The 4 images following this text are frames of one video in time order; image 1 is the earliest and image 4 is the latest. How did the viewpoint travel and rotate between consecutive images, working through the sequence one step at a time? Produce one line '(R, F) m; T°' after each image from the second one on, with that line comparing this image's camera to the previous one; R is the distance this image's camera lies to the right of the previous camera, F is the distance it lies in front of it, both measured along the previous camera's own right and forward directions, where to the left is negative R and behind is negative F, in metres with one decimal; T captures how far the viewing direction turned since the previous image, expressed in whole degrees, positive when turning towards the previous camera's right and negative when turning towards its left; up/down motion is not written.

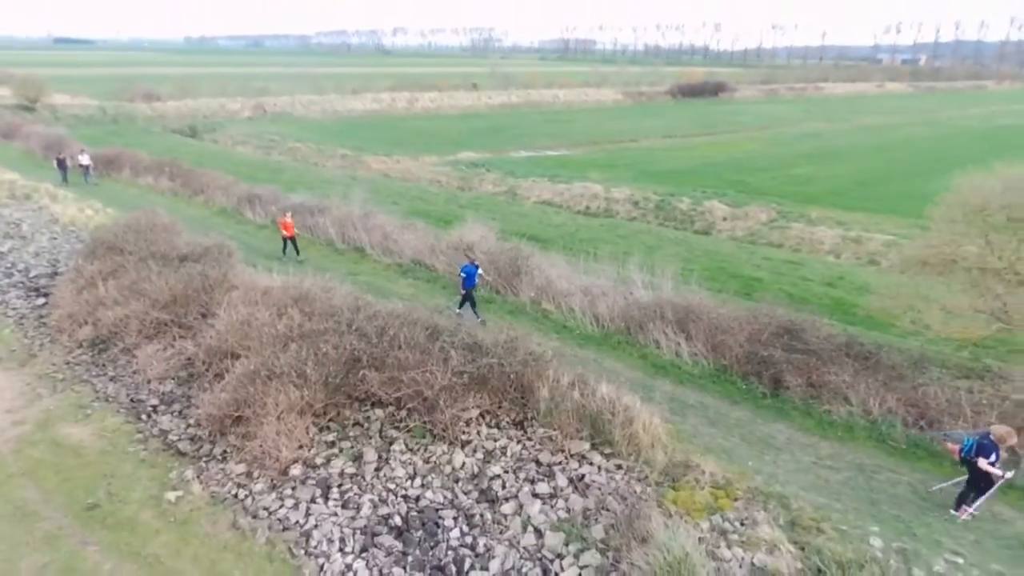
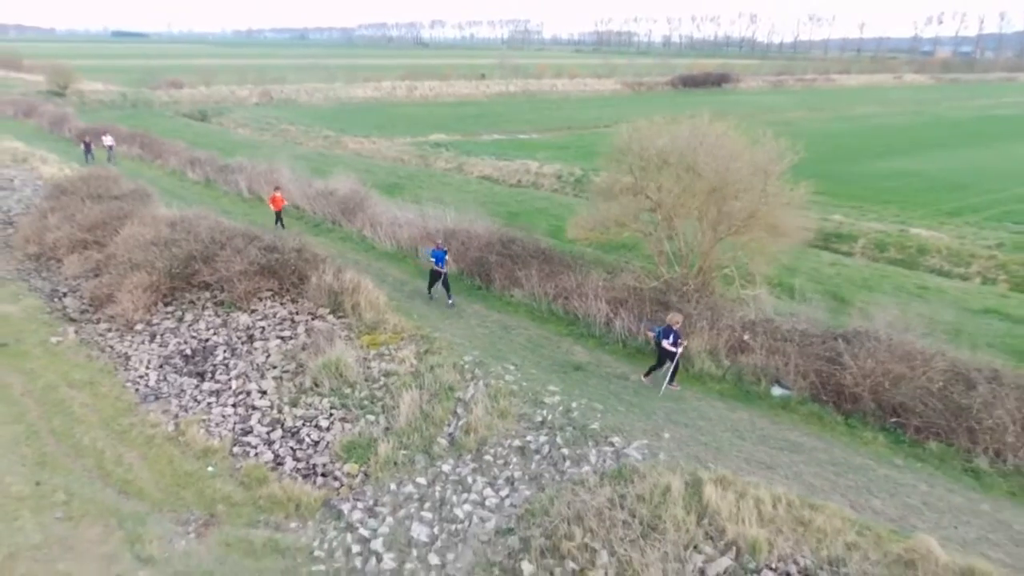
(+9.2, -6.1) m; -3°
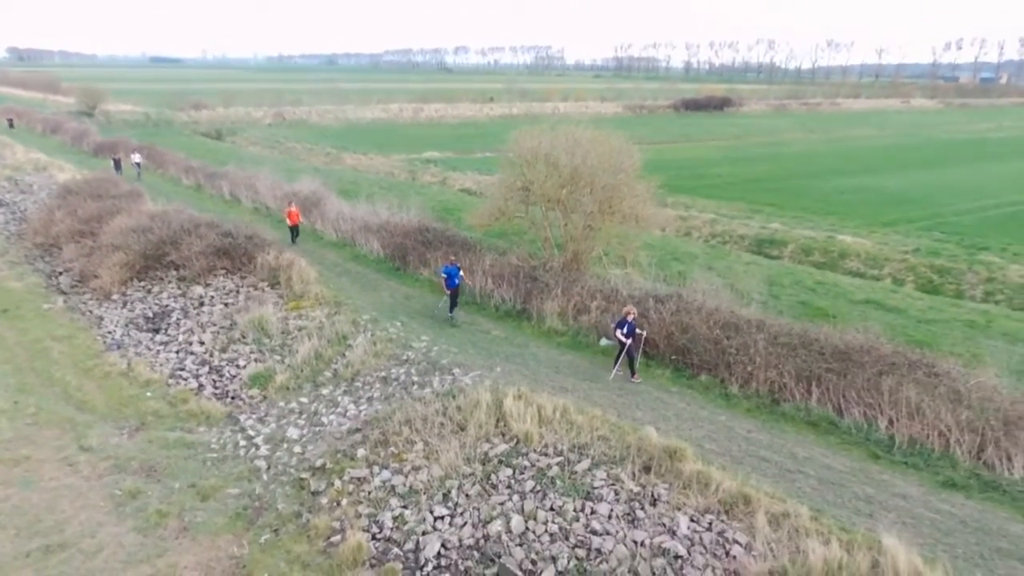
(+4.7, -3.9) m; -2°
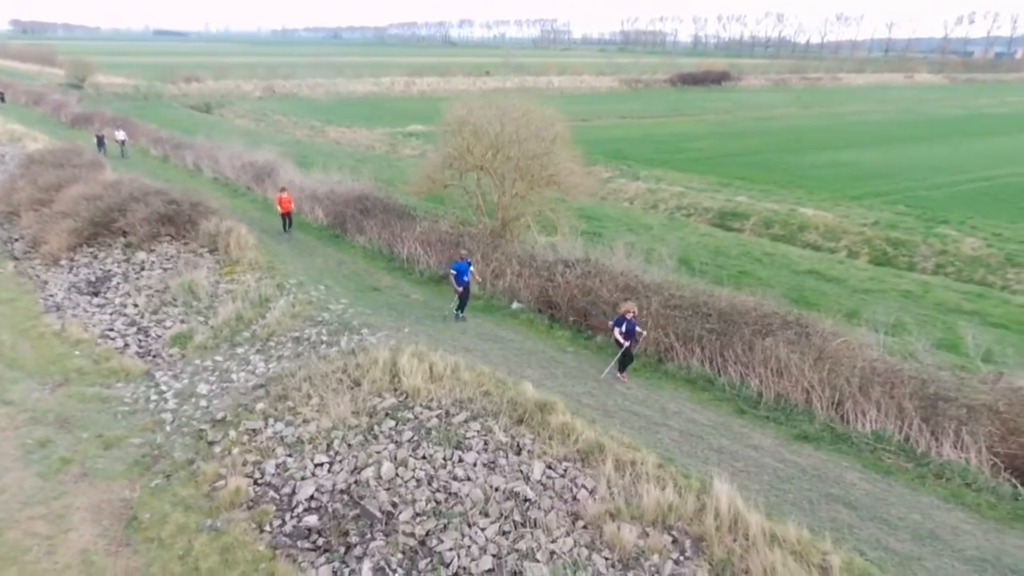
(+3.0, -0.6) m; -1°
